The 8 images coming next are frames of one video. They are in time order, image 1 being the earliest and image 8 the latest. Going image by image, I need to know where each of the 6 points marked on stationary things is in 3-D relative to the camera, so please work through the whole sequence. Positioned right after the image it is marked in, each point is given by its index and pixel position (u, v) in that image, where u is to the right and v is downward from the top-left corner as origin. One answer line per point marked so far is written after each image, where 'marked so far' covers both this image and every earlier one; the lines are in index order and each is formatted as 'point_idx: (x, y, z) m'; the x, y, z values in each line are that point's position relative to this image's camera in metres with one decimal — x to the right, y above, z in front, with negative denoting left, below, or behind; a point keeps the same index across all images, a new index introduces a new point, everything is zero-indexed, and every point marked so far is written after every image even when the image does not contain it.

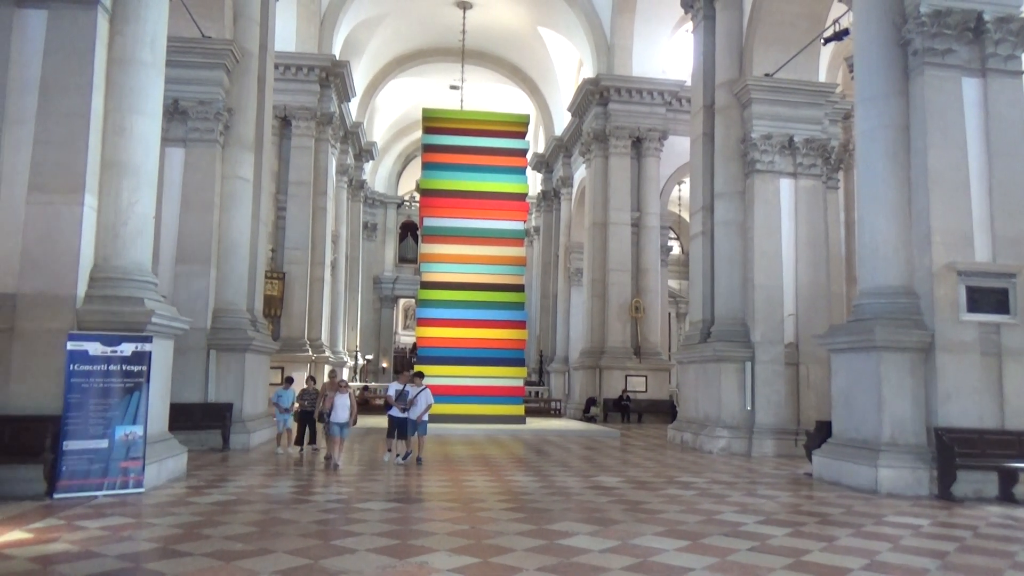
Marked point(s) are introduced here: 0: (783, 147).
0: (+4.9, +2.6, +13.4) m
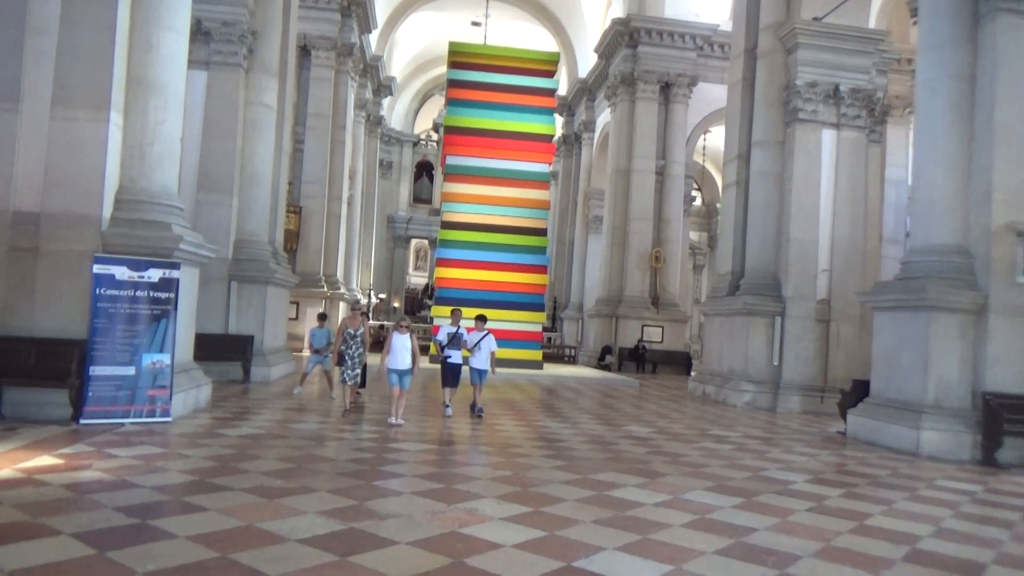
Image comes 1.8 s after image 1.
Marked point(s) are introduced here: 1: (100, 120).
0: (+5.5, +3.3, +12.8) m
1: (-3.9, +1.6, +7.1) m
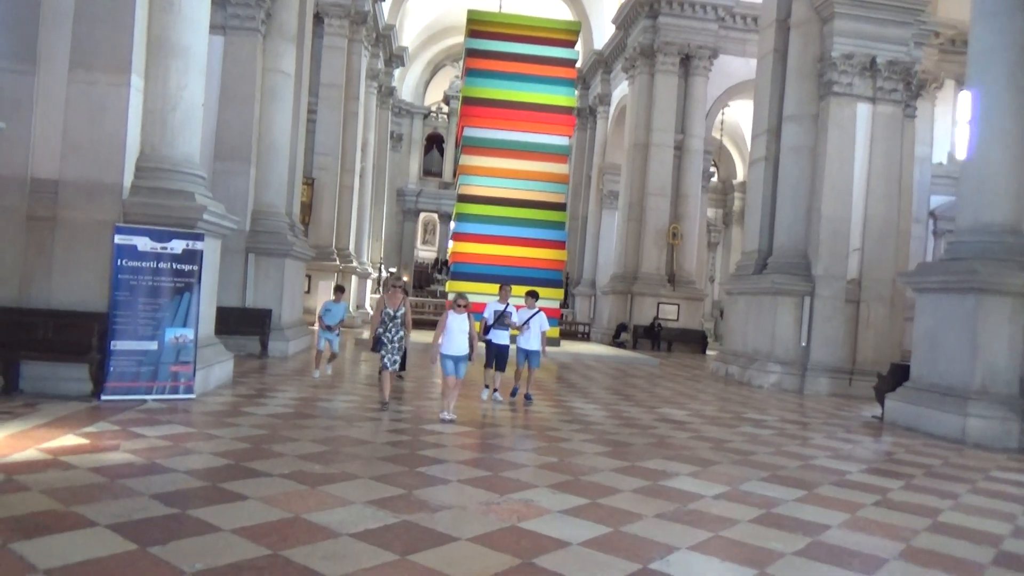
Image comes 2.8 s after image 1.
0: (+5.9, +3.7, +12.4) m
1: (-3.6, +1.9, +6.7) m
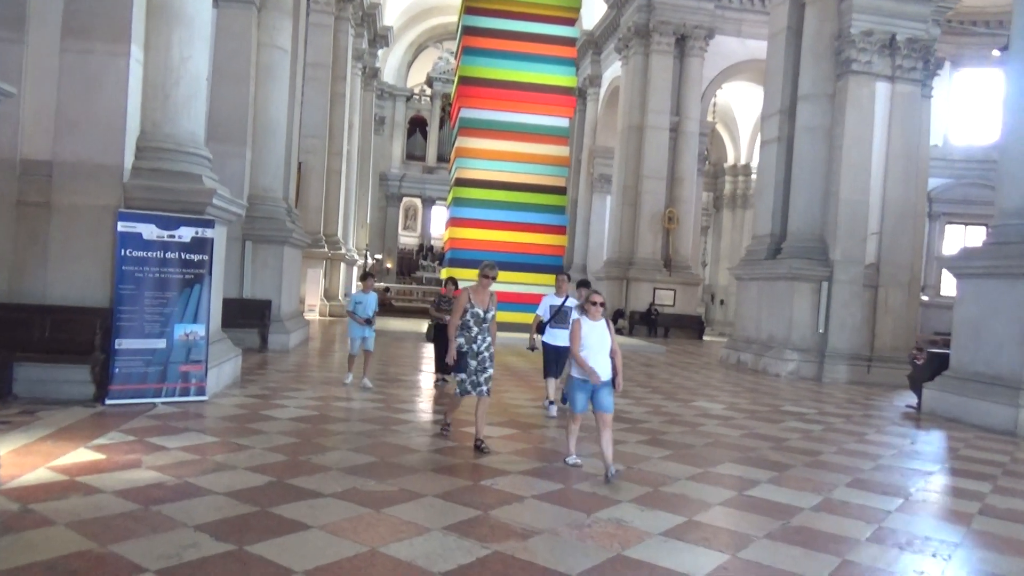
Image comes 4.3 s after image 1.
0: (+6.0, +3.9, +12.0) m
1: (-3.2, +1.9, +6.1) m
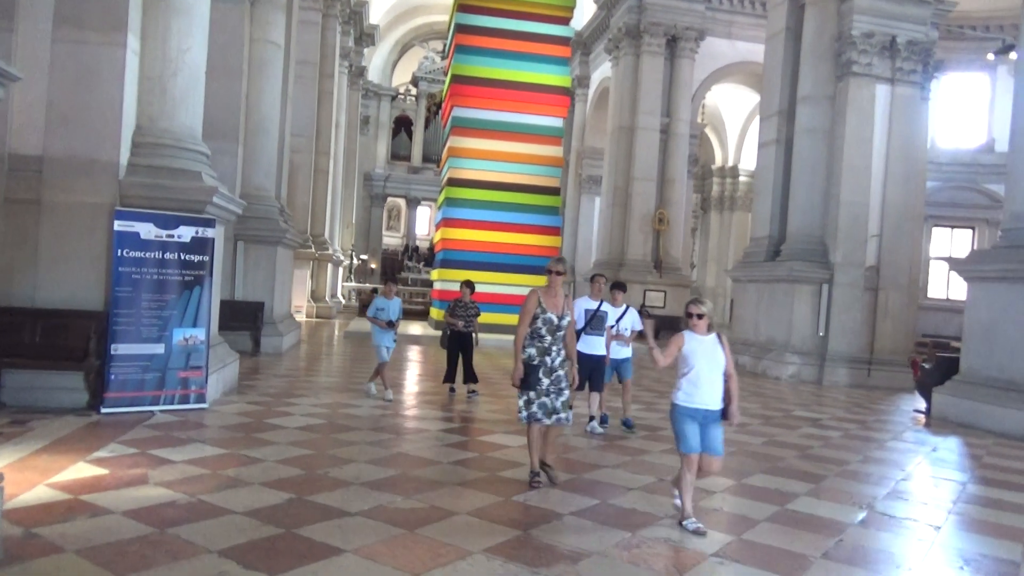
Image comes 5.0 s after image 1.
0: (+6.0, +3.9, +11.9) m
1: (-3.1, +1.9, +5.8) m
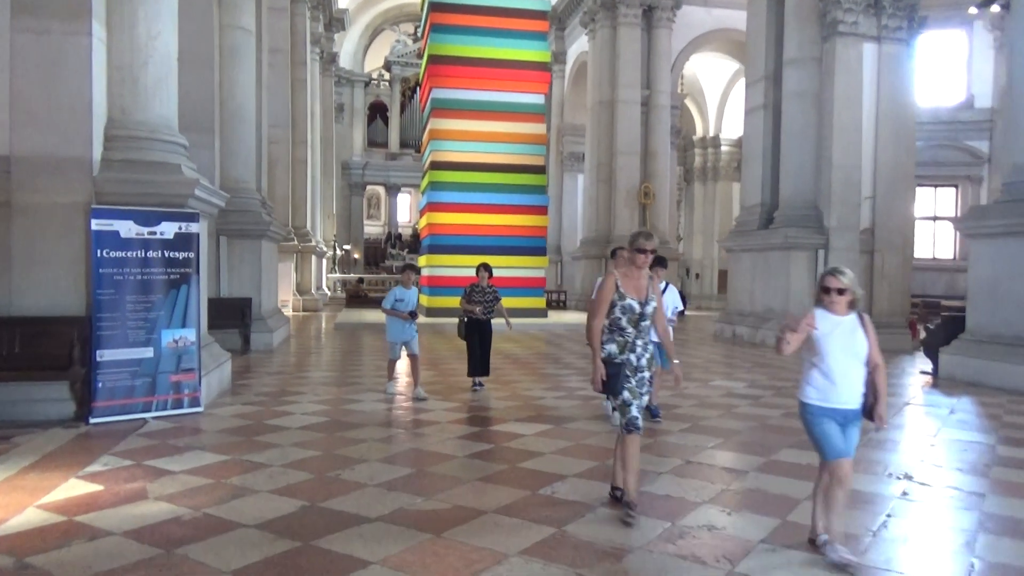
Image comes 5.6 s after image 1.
0: (+5.7, +4.5, +11.7) m
1: (-3.2, +1.9, +5.4) m
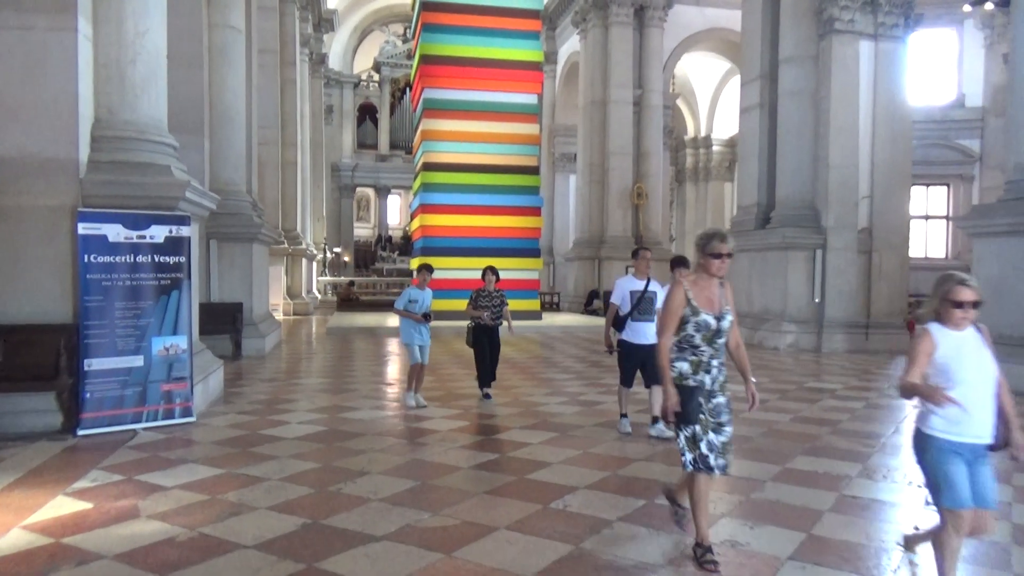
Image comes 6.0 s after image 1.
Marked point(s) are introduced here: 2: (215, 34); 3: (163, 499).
0: (+5.6, +4.5, +11.6) m
1: (-3.2, +1.8, +5.2) m
2: (-4.1, +3.5, +10.2) m
3: (-1.7, -1.0, +3.7) m
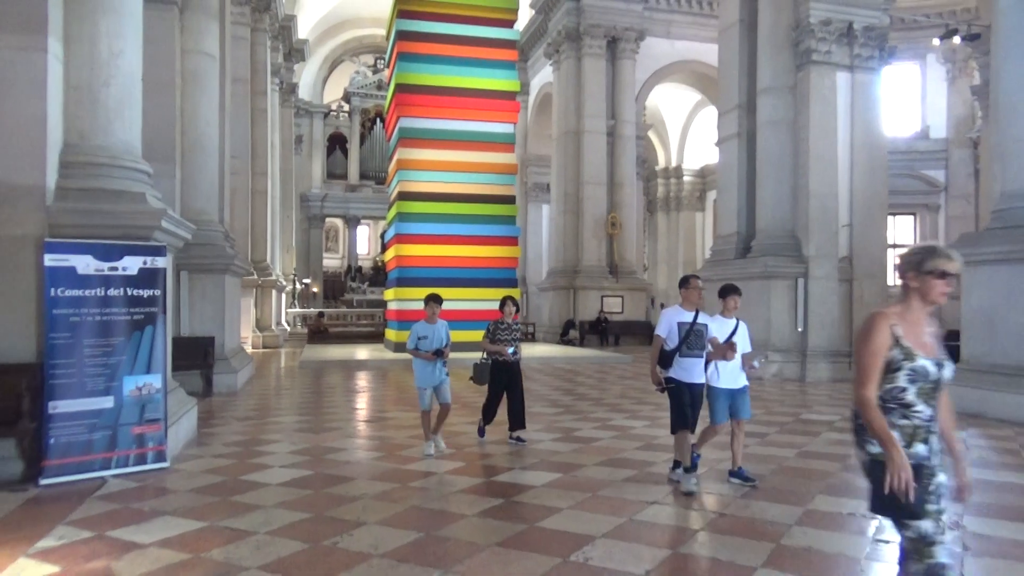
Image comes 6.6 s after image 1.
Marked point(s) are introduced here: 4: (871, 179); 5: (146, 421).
0: (+5.2, +4.0, +11.8) m
1: (-3.2, +1.6, +4.9) m
2: (-4.3, +3.1, +9.9) m
3: (-1.7, -1.2, +3.3) m
4: (+5.8, +1.8, +12.0) m
5: (-2.5, -0.9, +5.0) m
